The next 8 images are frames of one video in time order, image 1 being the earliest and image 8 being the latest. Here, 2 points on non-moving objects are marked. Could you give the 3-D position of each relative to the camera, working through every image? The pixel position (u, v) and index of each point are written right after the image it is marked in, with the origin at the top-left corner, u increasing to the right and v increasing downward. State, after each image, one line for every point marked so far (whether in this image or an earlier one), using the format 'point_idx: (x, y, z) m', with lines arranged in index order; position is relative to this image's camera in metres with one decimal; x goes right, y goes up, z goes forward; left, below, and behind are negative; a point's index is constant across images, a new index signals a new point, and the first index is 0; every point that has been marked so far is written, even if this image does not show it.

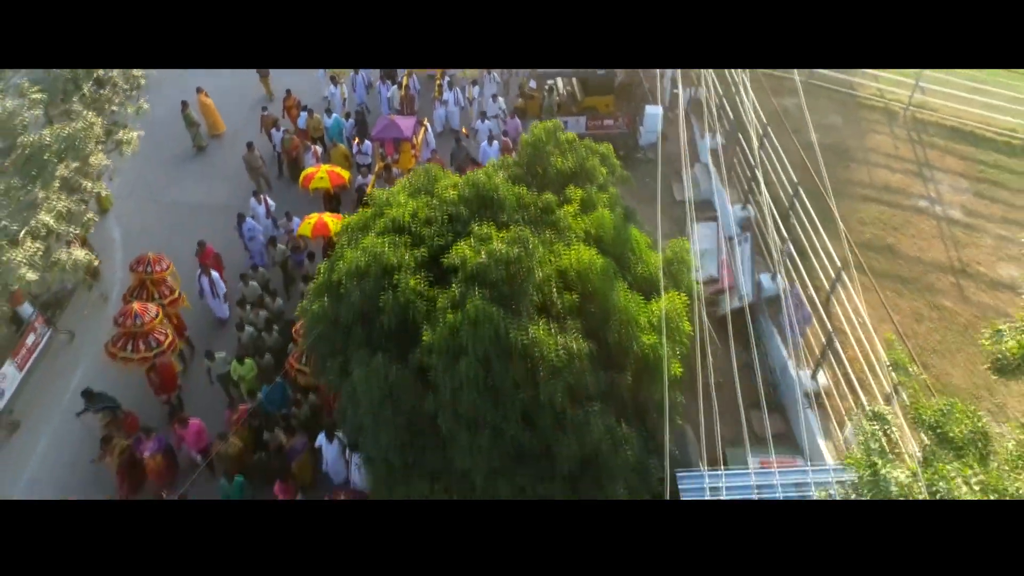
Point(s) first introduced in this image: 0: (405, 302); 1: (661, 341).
0: (-0.6, 0.0, +3.8) m
1: (+0.8, -0.3, +4.0) m
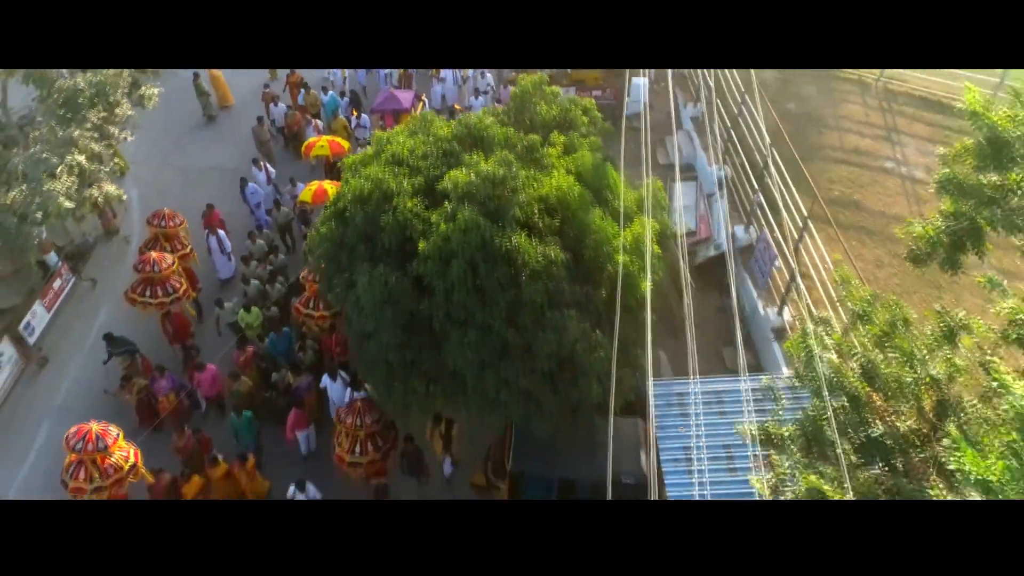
0: (-0.7, +0.4, +4.3) m
1: (+0.7, +0.2, +4.4) m
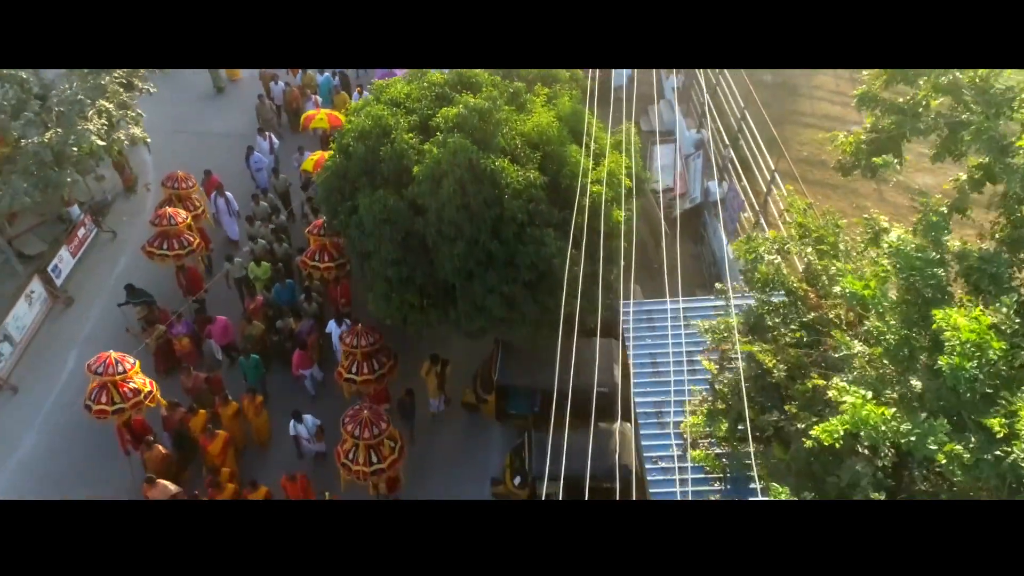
0: (-0.8, +0.9, +4.8) m
1: (+0.7, +0.7, +5.0) m
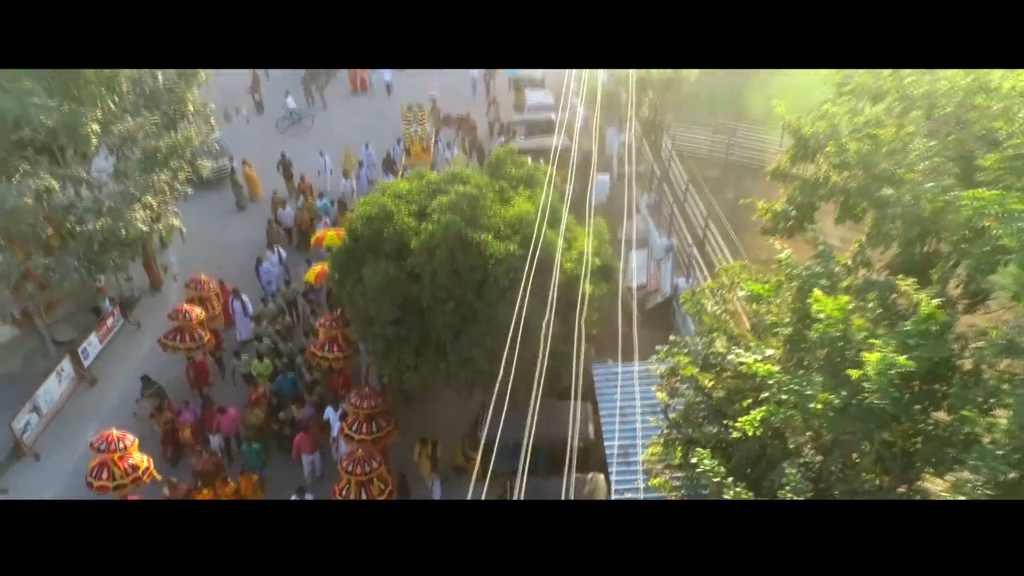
0: (-0.9, +0.5, +5.6) m
1: (+0.5, +0.2, +5.7) m
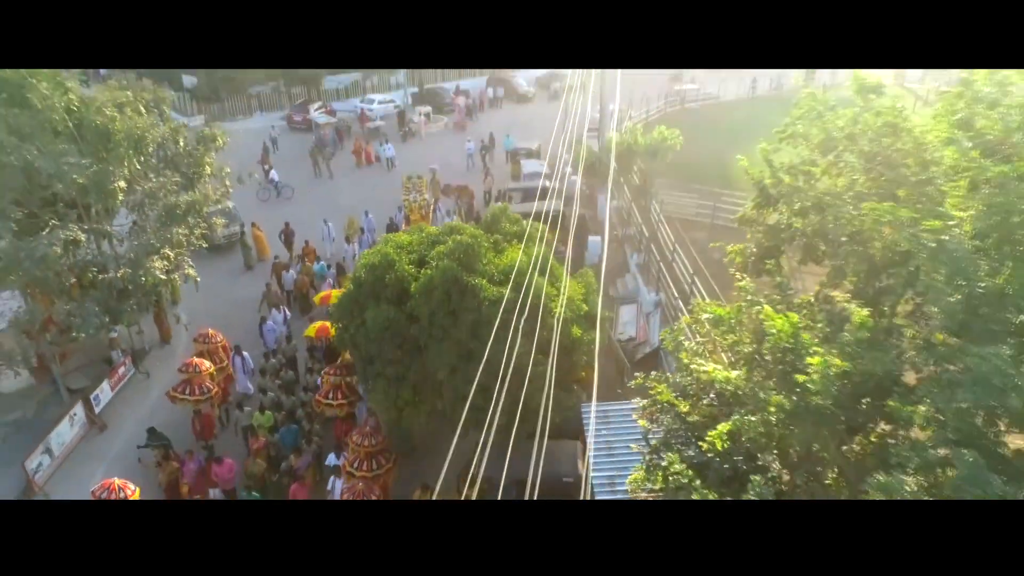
0: (-0.9, +0.1, +6.1) m
1: (+0.5, -0.2, +6.1) m
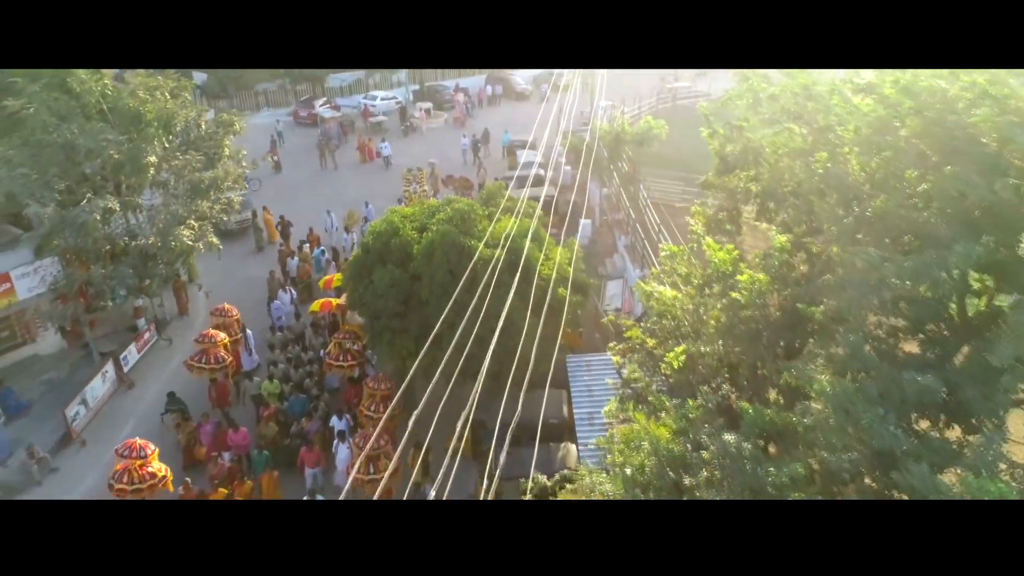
0: (-1.0, +0.4, +6.8) m
1: (+0.4, +0.1, +6.8) m
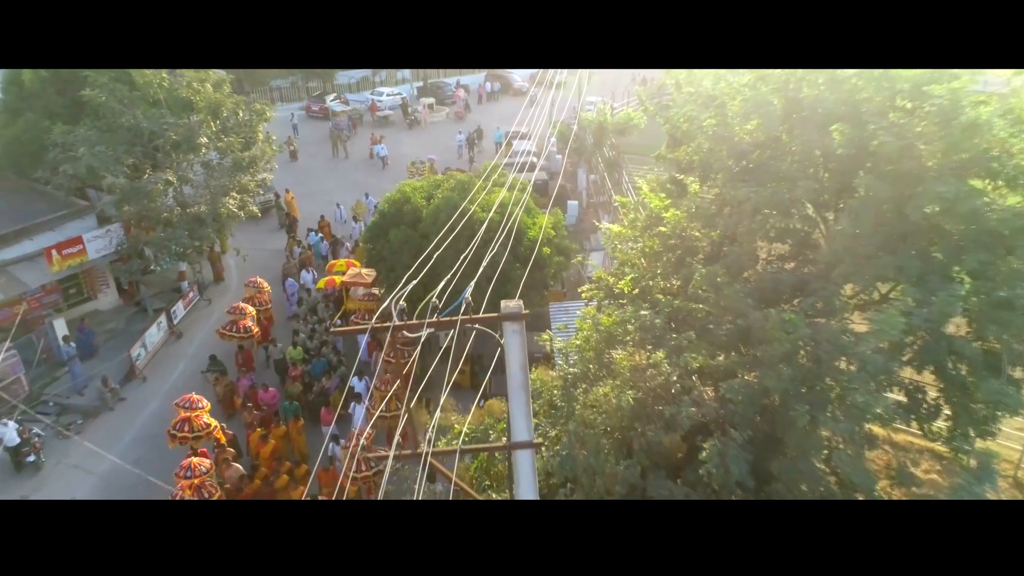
0: (-1.1, +0.9, +8.1) m
1: (+0.3, +0.6, +8.2) m
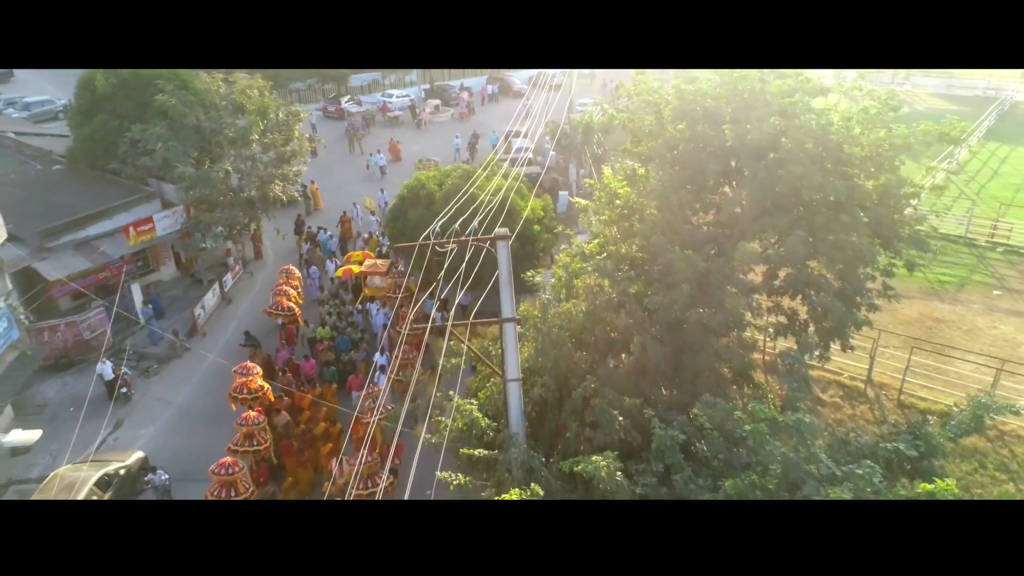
0: (-1.2, +1.3, +9.9) m
1: (+0.3, +1.0, +10.0) m
